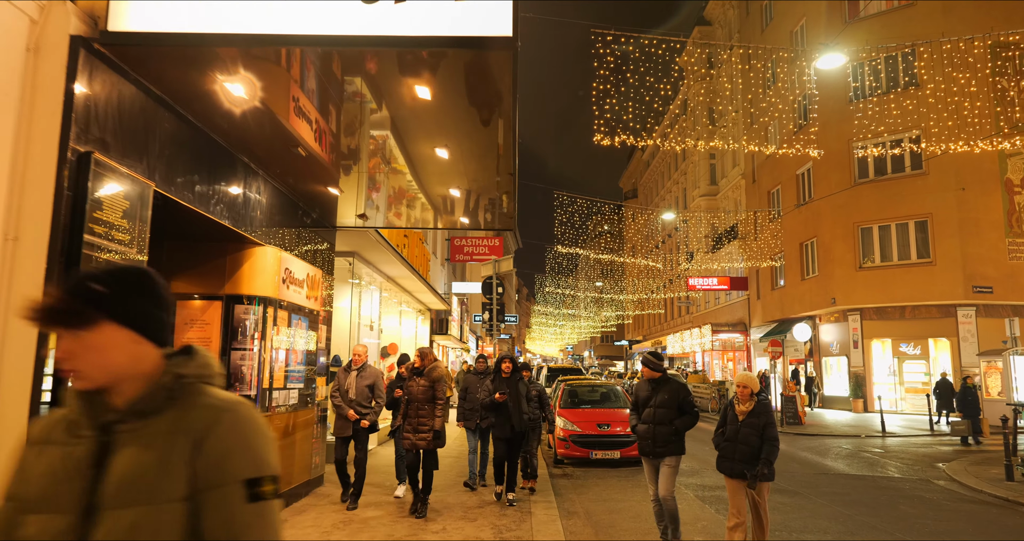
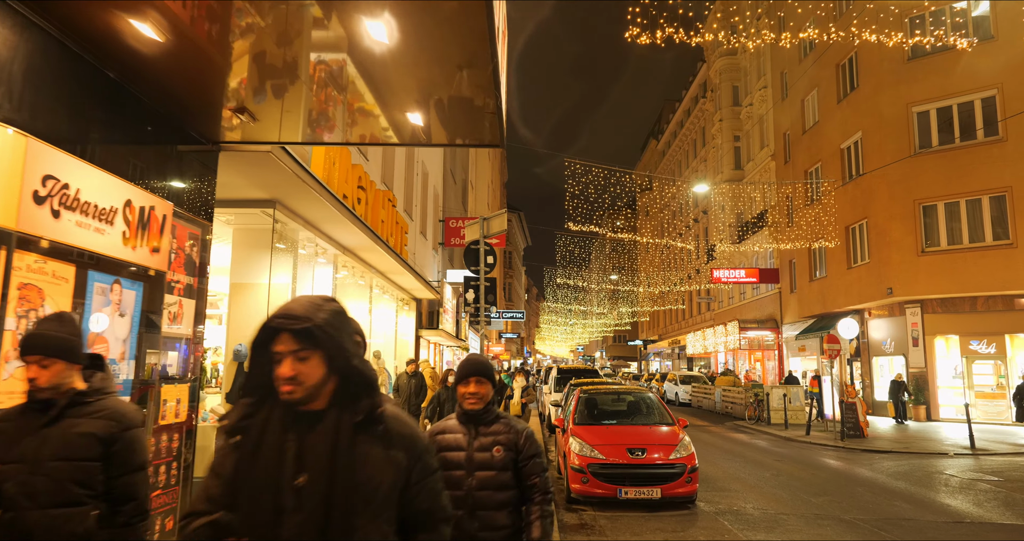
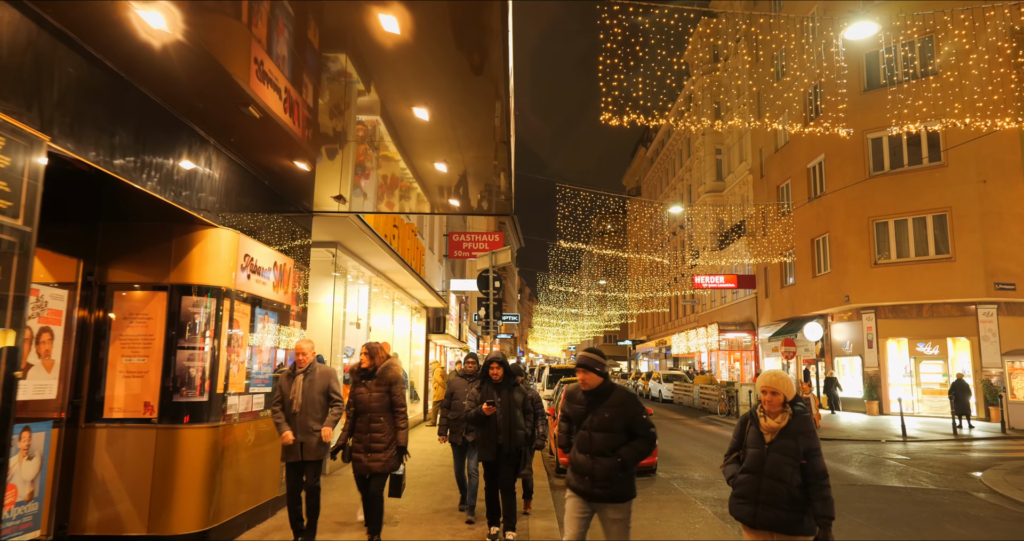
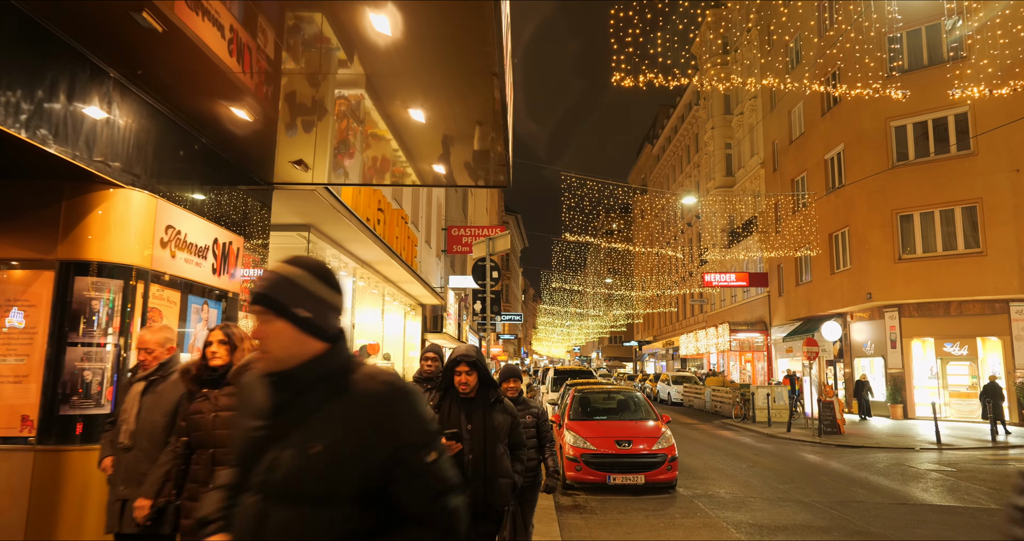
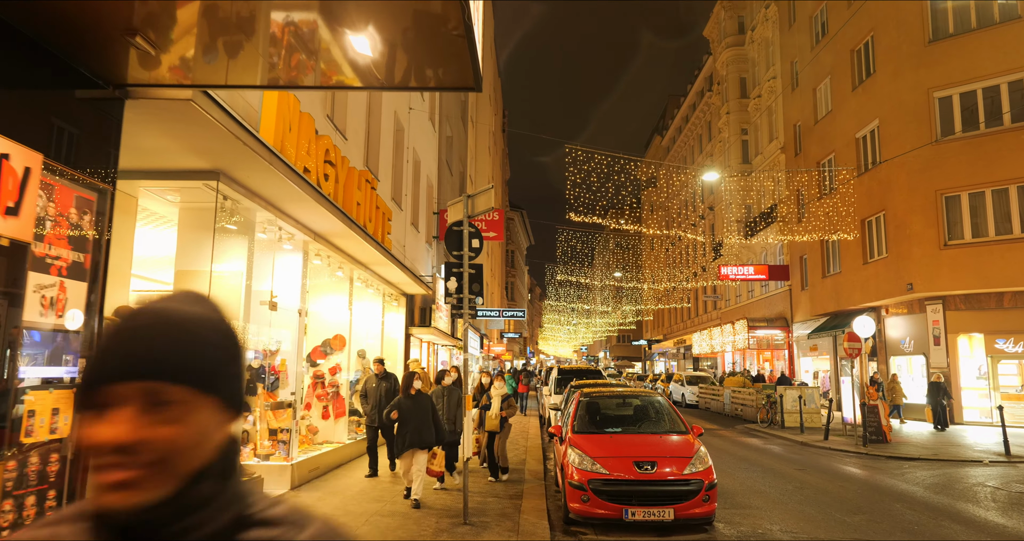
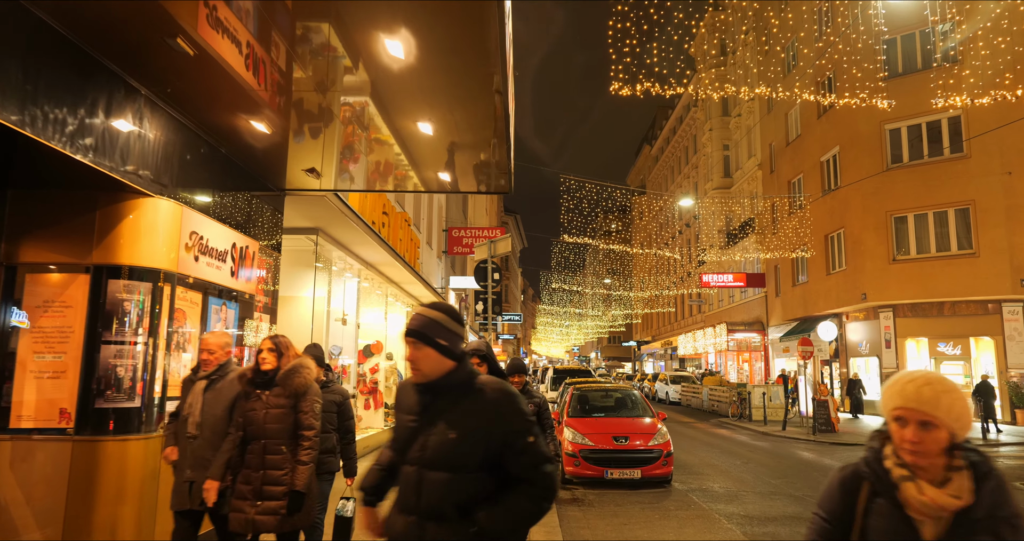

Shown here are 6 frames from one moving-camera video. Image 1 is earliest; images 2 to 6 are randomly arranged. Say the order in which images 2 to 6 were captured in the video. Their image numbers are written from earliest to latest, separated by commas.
3, 6, 4, 2, 5
